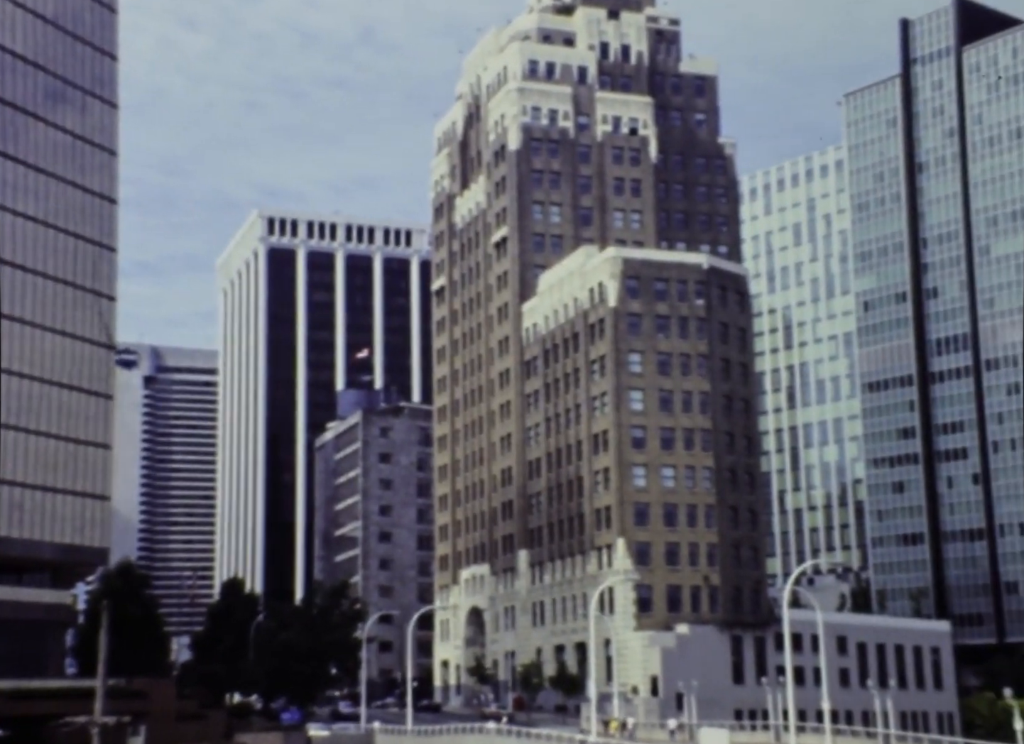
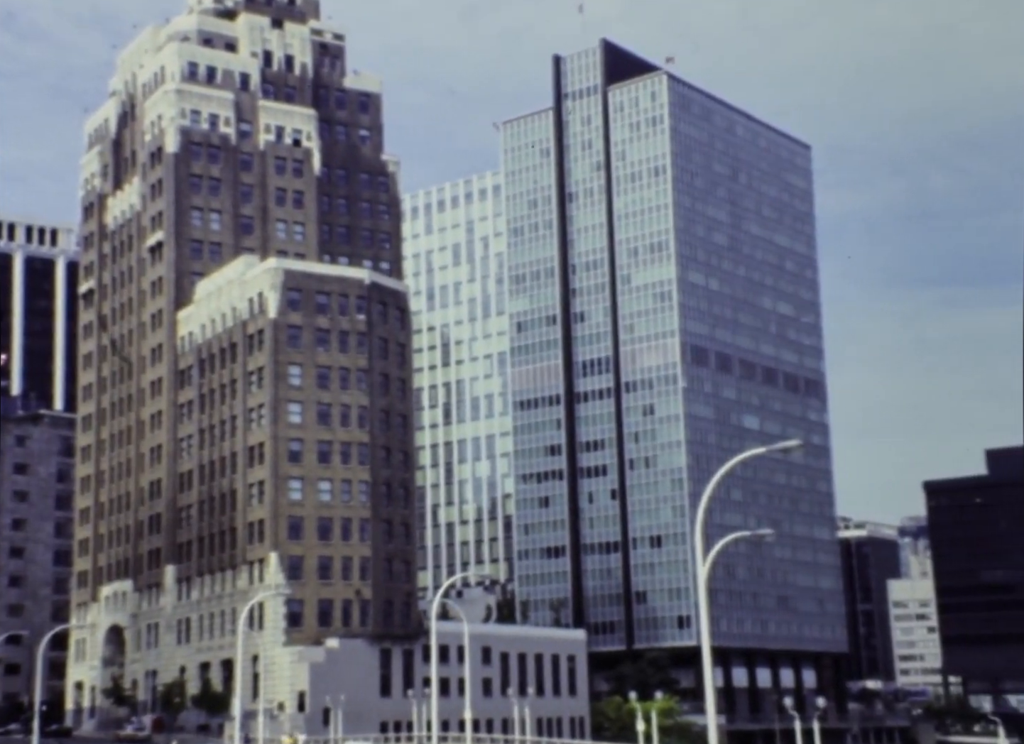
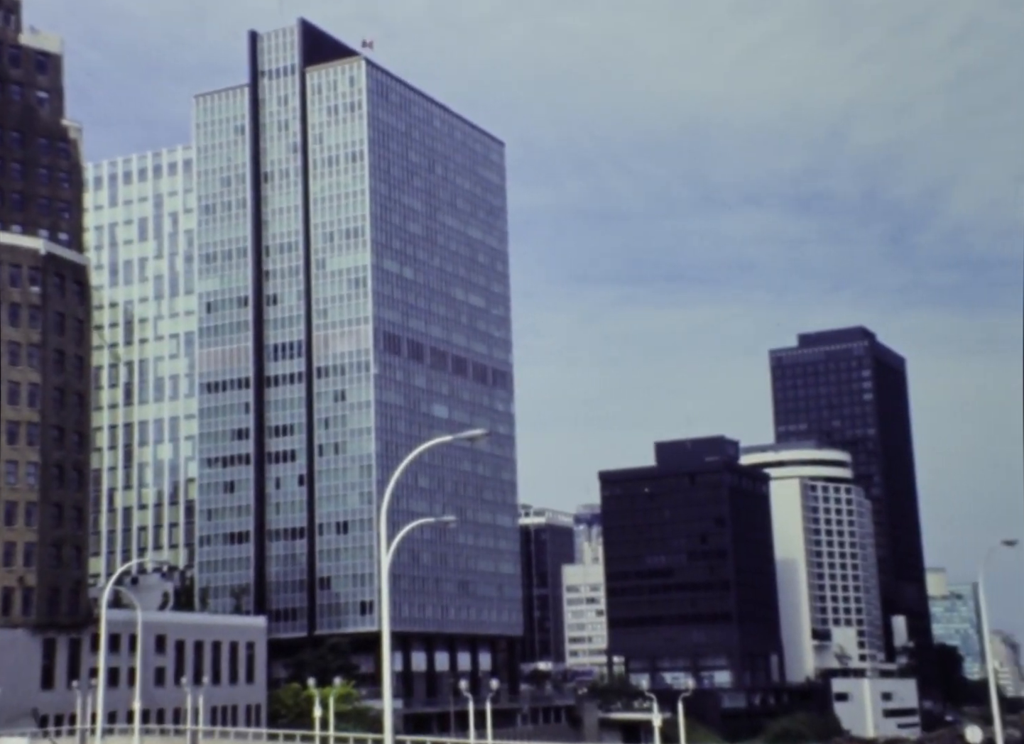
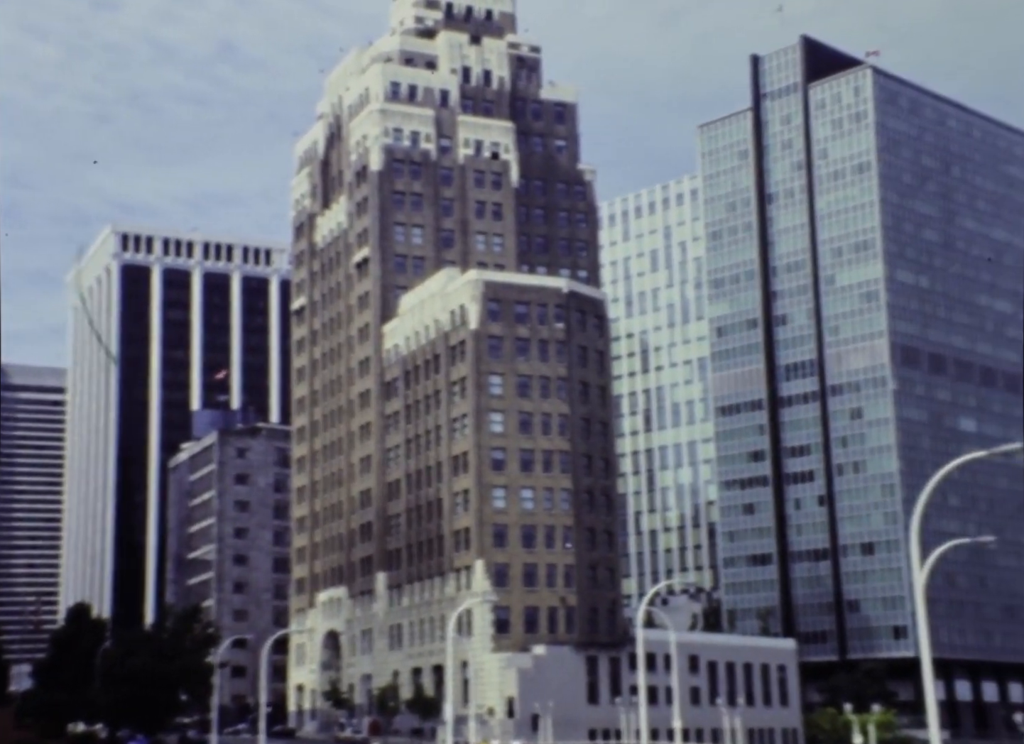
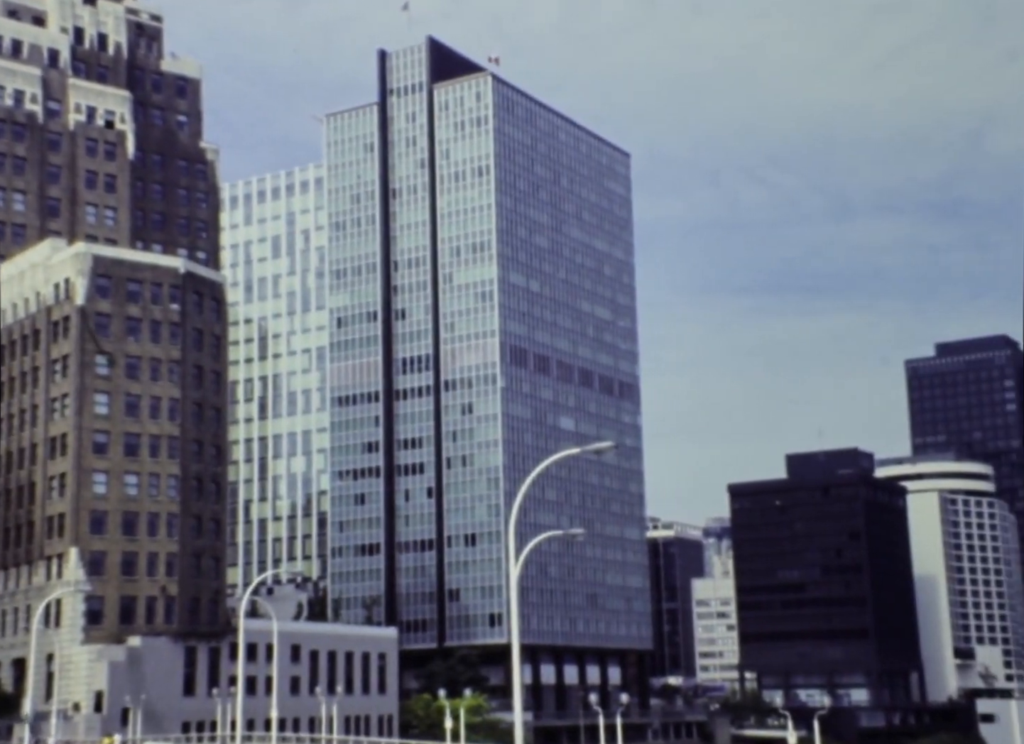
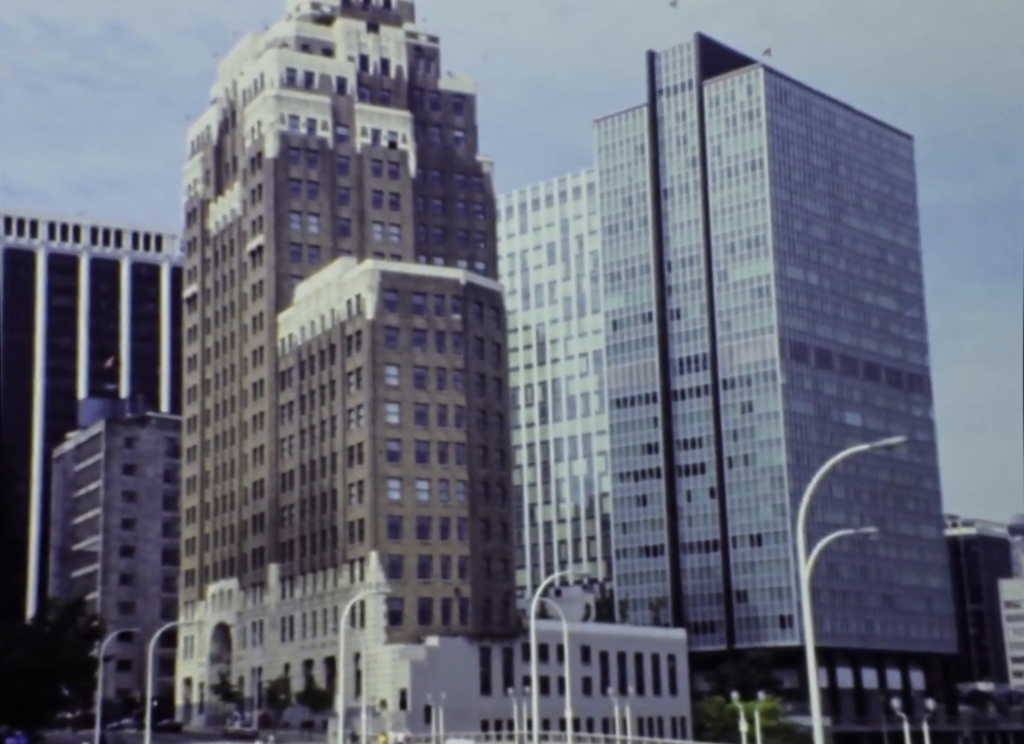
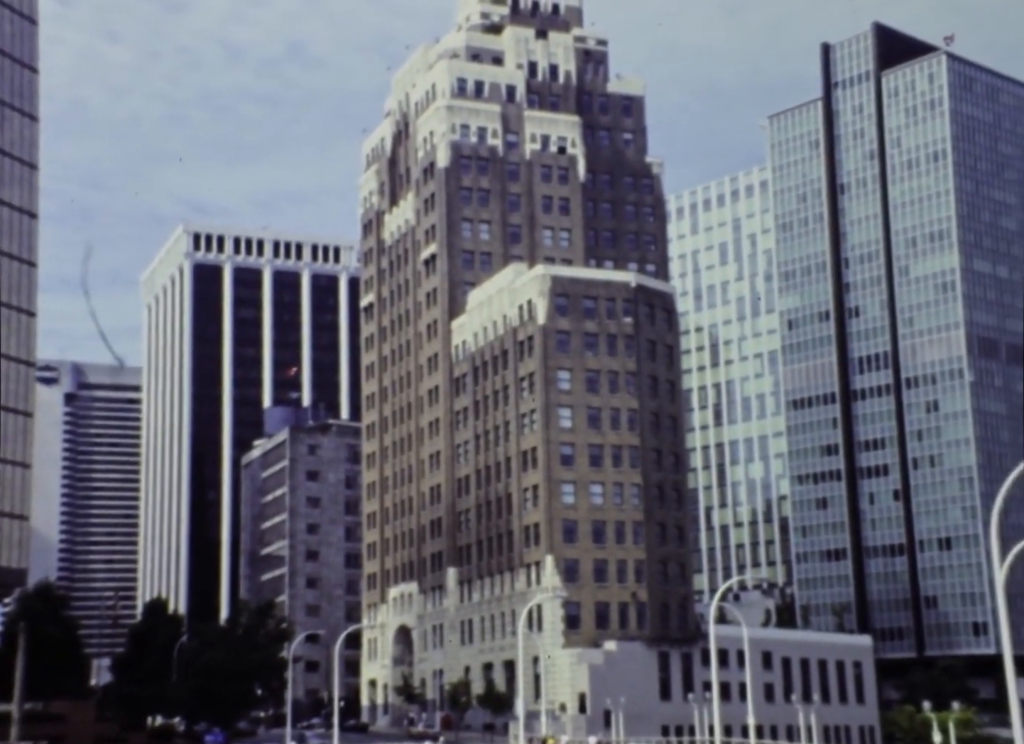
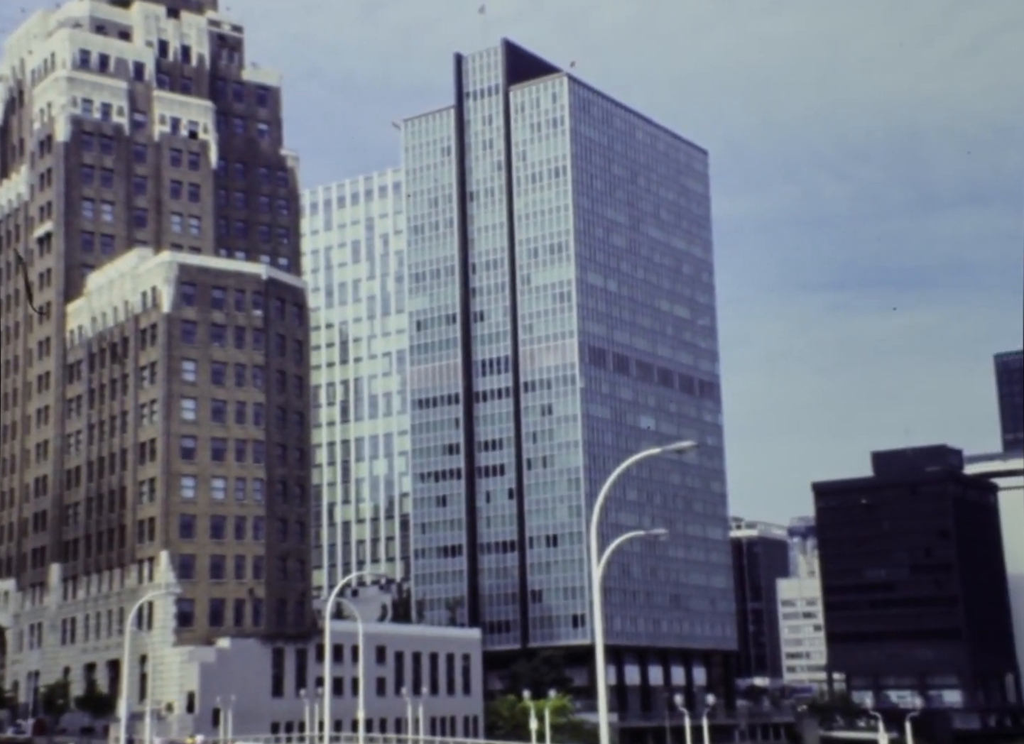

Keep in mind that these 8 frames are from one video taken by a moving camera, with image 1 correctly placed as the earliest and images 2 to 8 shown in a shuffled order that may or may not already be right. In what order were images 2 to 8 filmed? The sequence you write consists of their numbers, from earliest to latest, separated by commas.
7, 4, 6, 2, 8, 5, 3
